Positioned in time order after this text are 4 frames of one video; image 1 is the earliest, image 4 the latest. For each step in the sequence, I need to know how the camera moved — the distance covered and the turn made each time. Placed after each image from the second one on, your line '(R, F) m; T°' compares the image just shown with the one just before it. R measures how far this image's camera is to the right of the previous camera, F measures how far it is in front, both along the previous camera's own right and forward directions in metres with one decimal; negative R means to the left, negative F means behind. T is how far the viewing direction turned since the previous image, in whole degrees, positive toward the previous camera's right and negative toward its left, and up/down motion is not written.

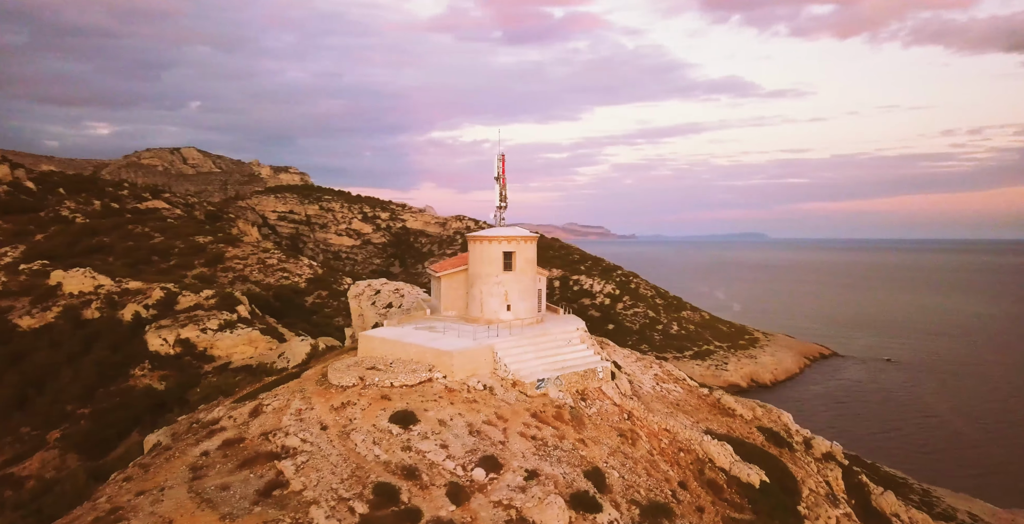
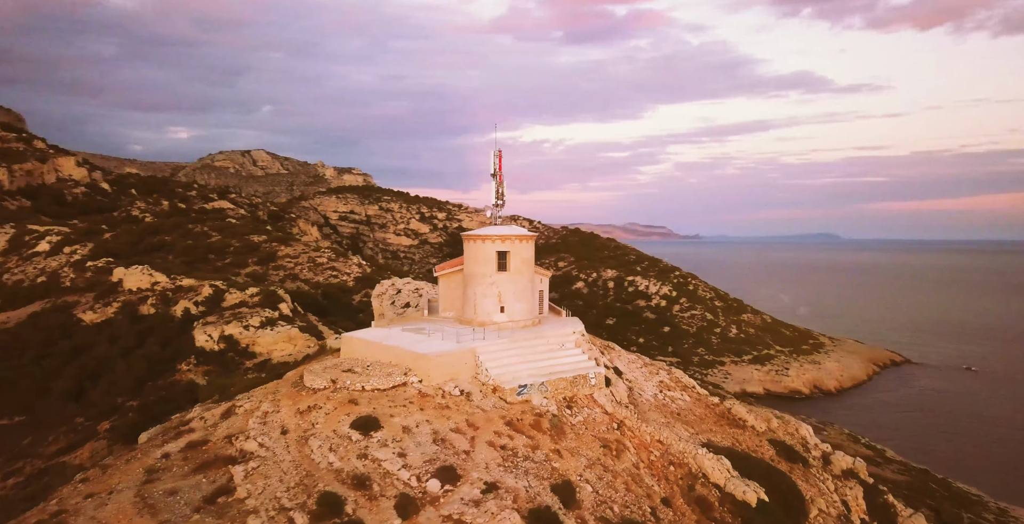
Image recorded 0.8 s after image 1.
(+1.6, +0.8) m; -4°
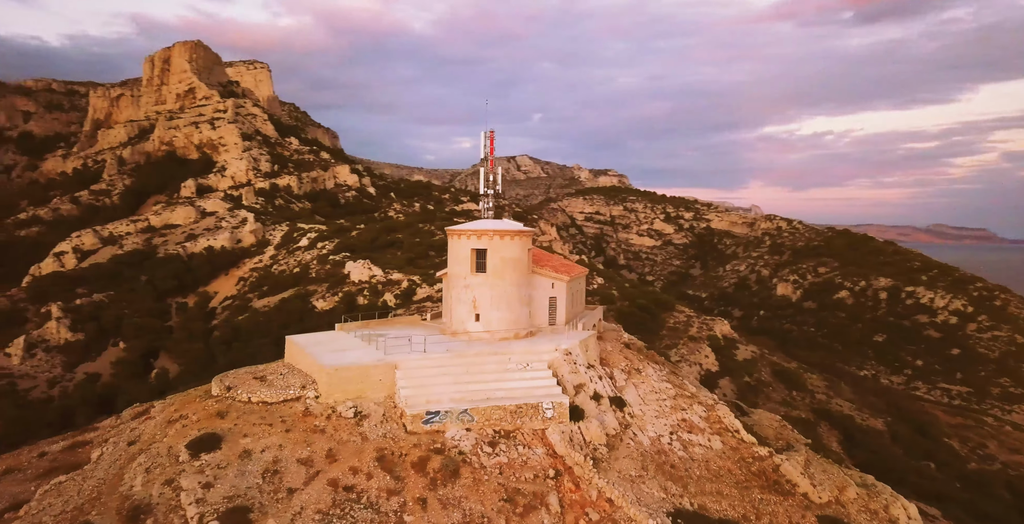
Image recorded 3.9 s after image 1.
(+6.0, +3.7) m; -17°
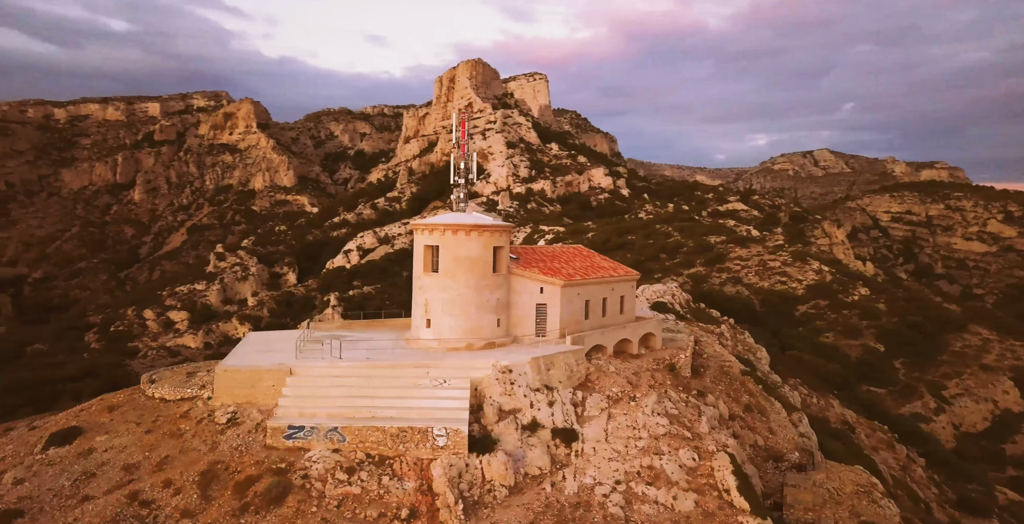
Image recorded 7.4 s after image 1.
(+6.2, +3.1) m; -17°
